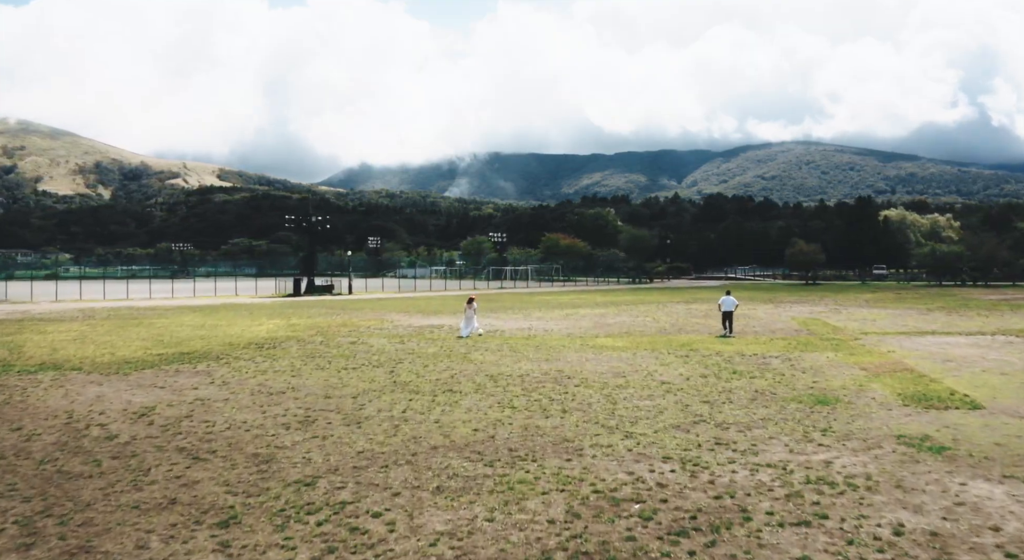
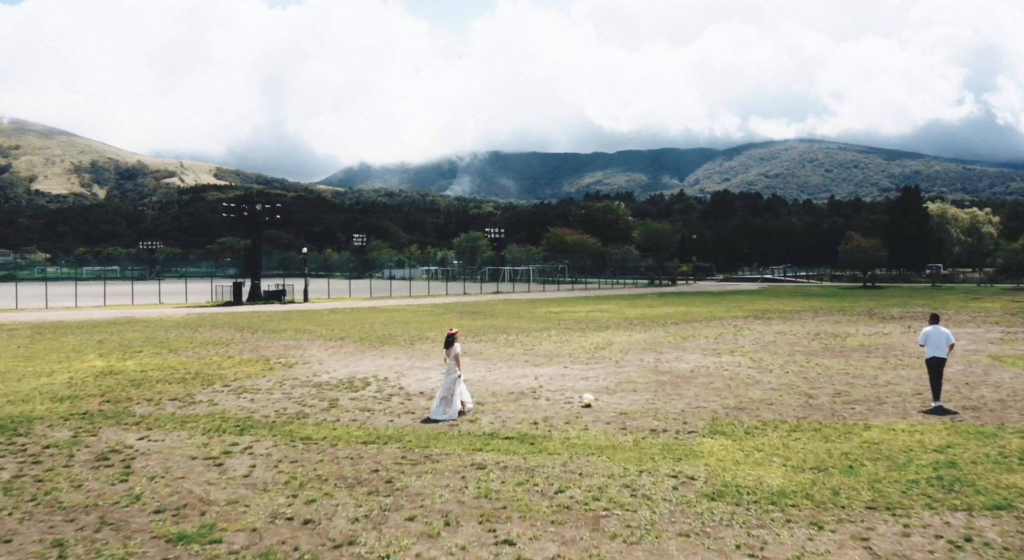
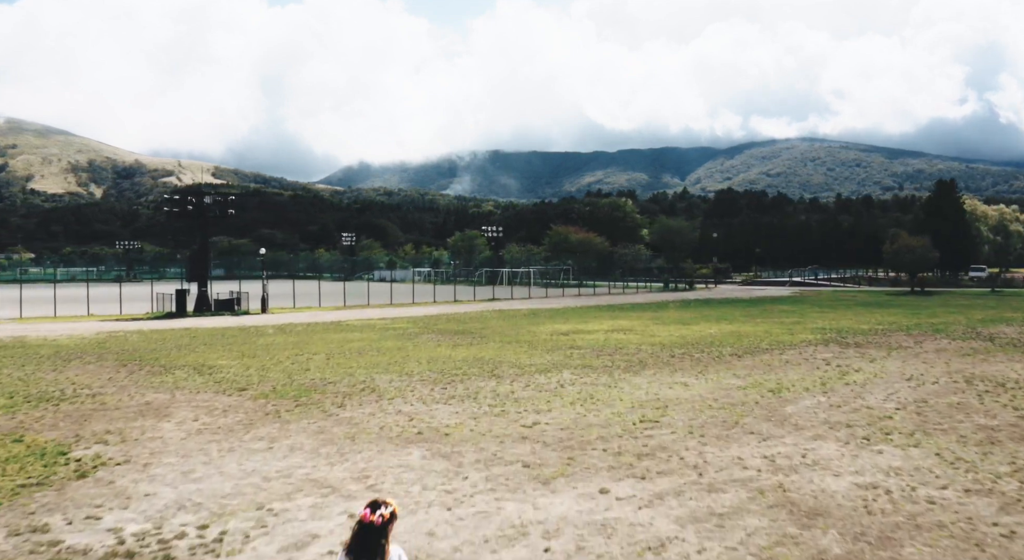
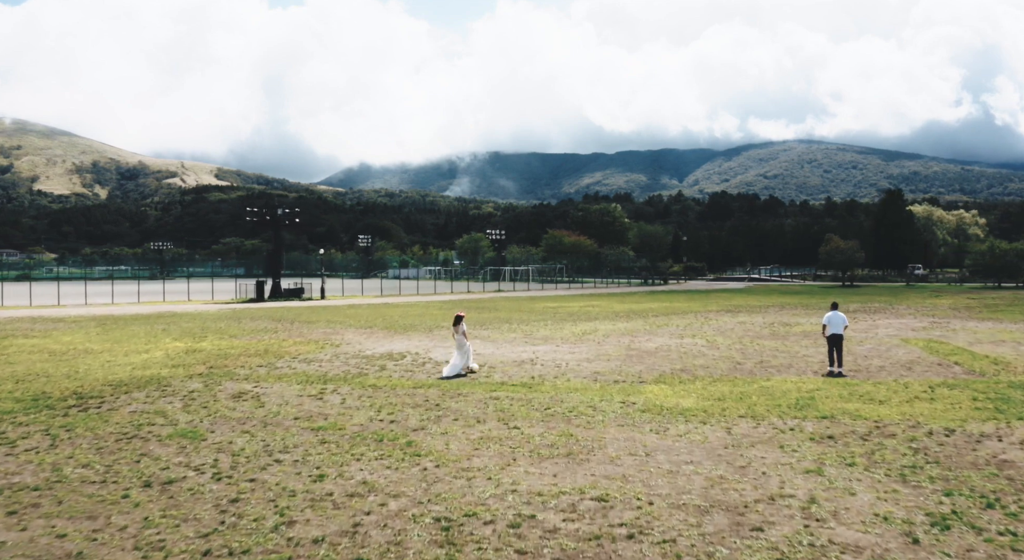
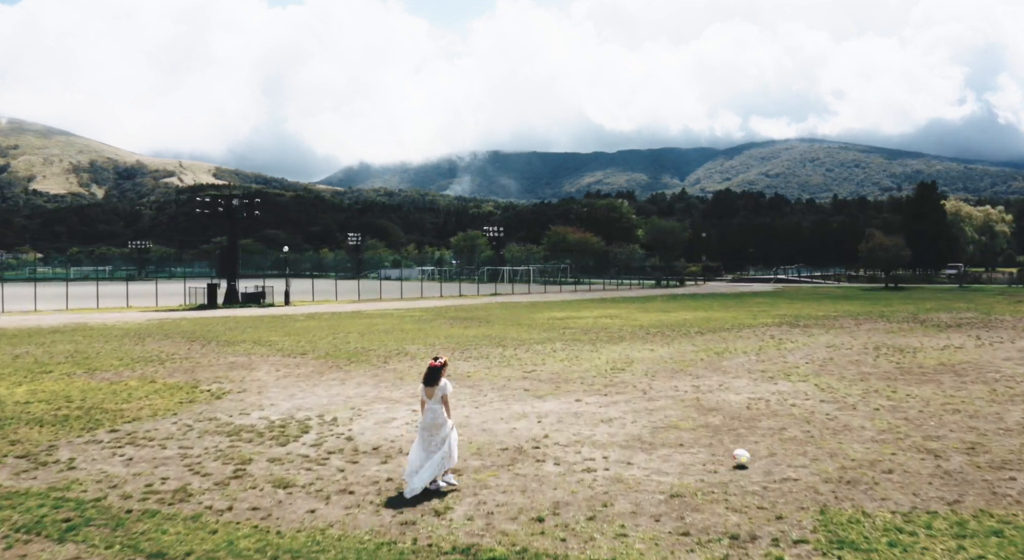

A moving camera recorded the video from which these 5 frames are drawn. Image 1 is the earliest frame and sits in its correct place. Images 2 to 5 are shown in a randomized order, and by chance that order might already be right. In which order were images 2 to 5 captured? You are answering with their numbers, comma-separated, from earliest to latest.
4, 2, 5, 3
